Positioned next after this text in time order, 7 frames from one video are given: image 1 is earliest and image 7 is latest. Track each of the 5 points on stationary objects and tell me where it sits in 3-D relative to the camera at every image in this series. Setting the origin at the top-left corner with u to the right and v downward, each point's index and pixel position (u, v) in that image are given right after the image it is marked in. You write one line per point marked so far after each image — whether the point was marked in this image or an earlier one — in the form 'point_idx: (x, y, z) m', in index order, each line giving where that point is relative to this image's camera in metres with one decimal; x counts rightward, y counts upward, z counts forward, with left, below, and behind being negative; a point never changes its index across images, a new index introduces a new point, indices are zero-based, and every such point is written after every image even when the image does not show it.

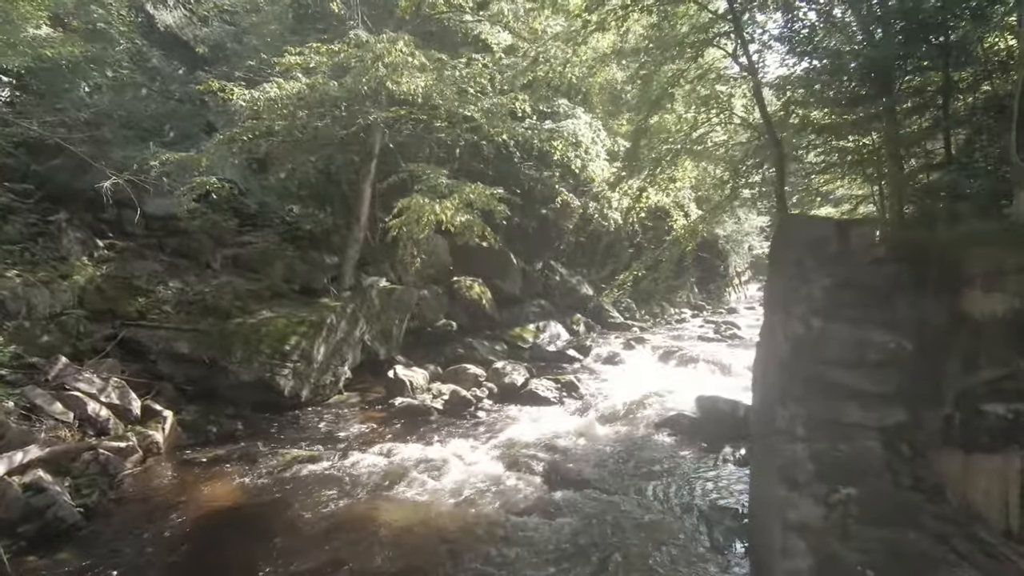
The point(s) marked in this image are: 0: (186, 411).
0: (-6.7, -2.6, +12.4) m
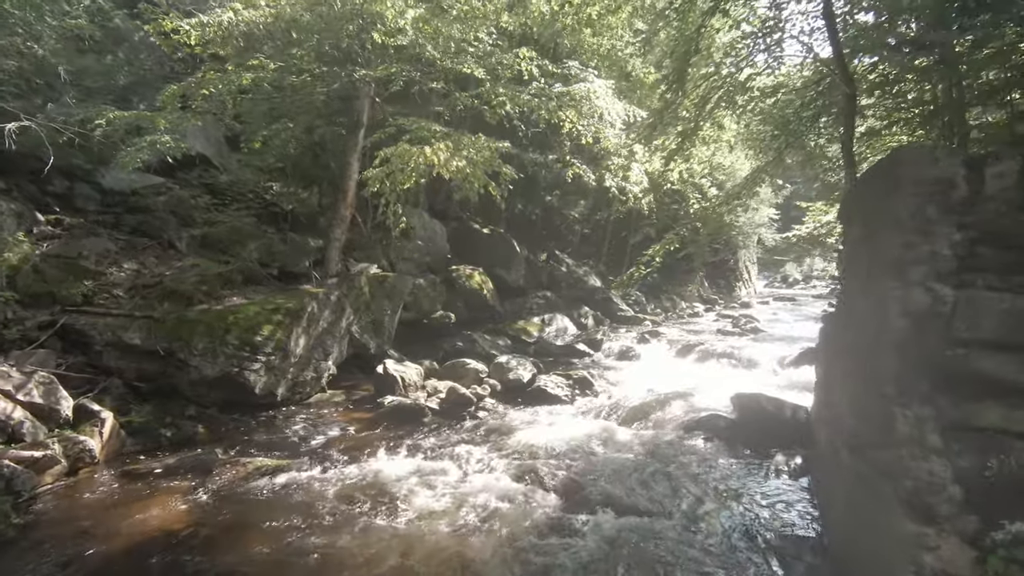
0: (-6.6, -2.2, +10.5) m
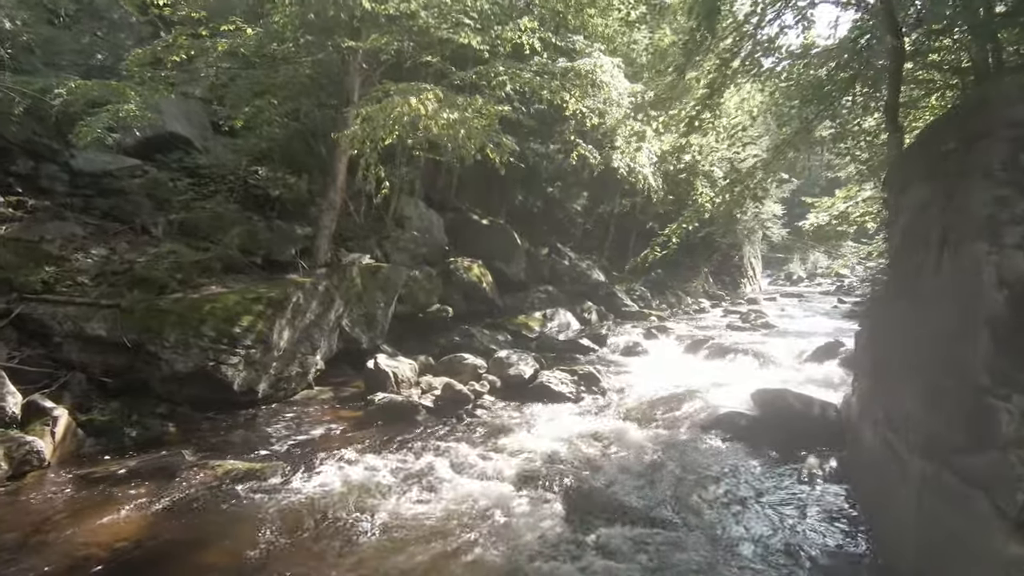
0: (-6.6, -1.9, +9.5) m
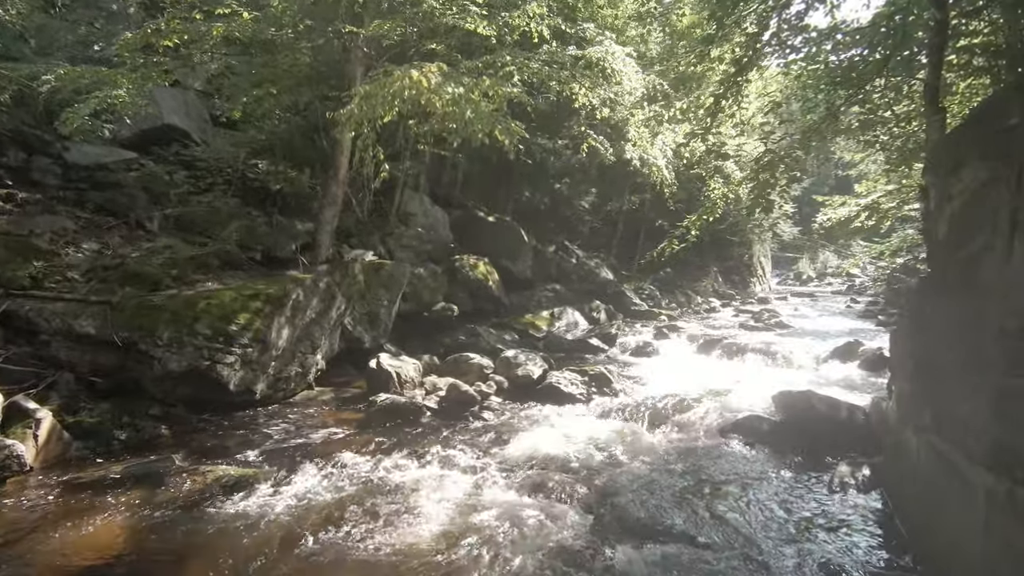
0: (-6.4, -1.9, +9.1) m
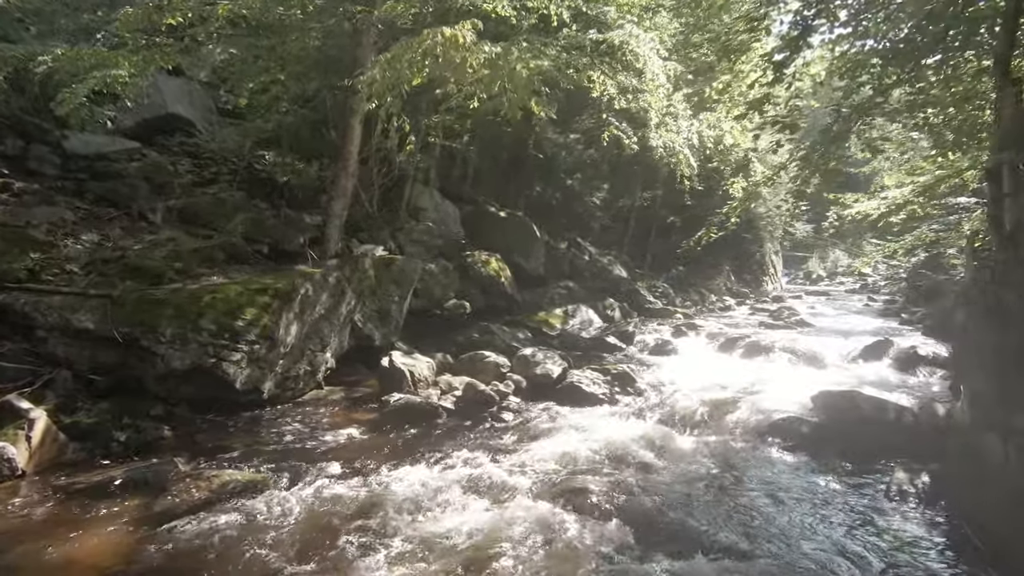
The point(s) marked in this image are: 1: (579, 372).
0: (-6.1, -1.8, +8.6) m
1: (+1.4, -1.7, +12.4) m
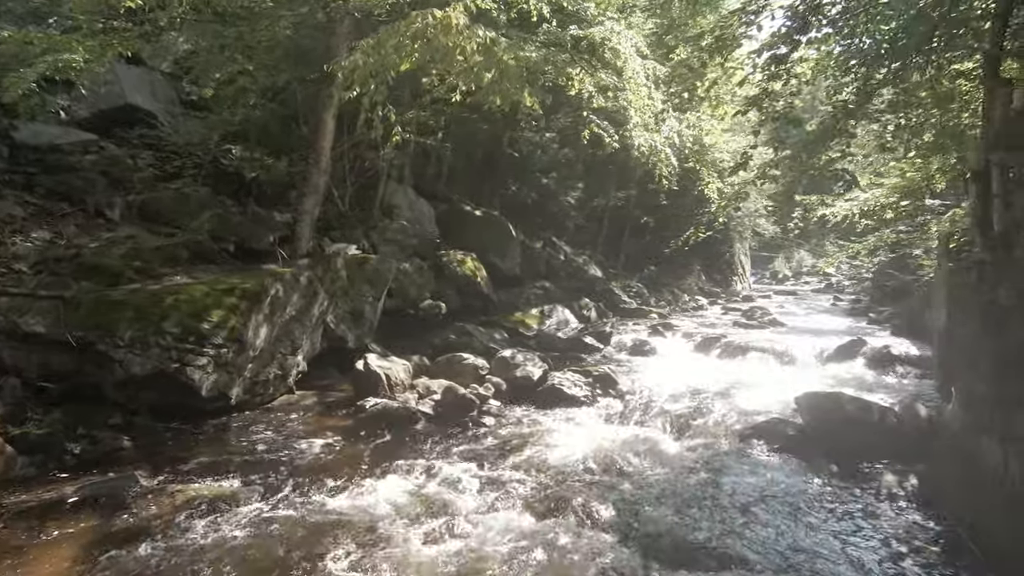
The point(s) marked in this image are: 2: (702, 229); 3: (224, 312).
0: (-6.3, -1.8, +8.0) m
1: (+1.0, -1.7, +12.1) m
2: (+2.7, +0.9, +8.8) m
3: (-4.5, -0.4, +9.5) m
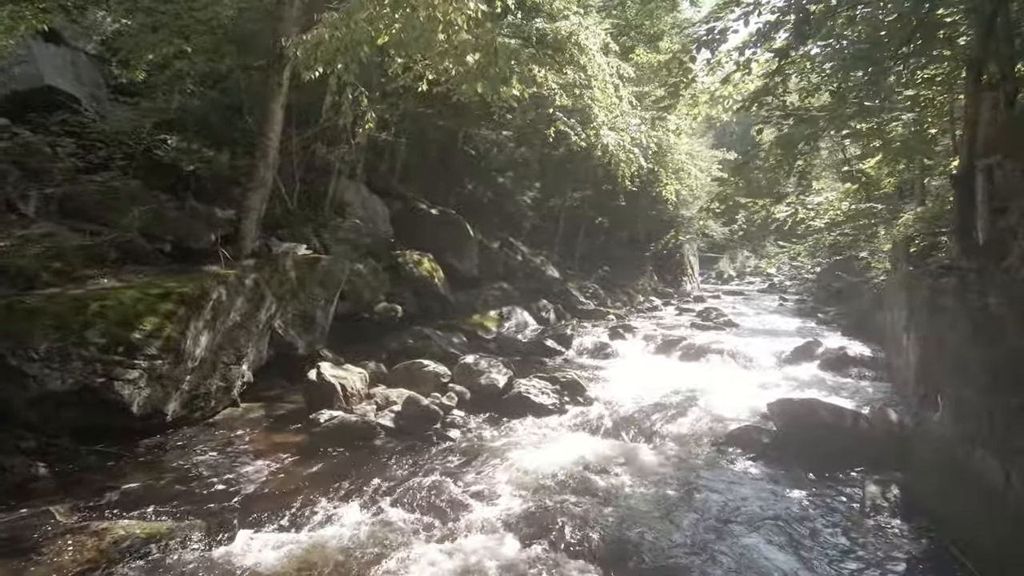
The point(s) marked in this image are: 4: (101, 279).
0: (-6.6, -1.8, +6.8) m
1: (+0.3, -1.8, +11.6) m
2: (+2.3, +0.8, +8.5) m
3: (-5.0, -0.4, +8.5) m
4: (-6.2, +0.1, +9.1) m
